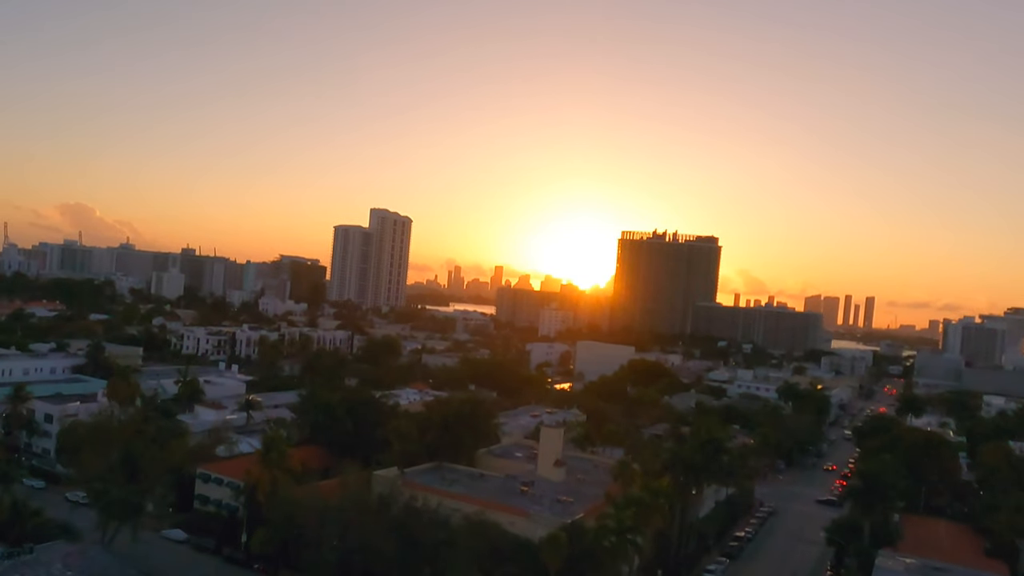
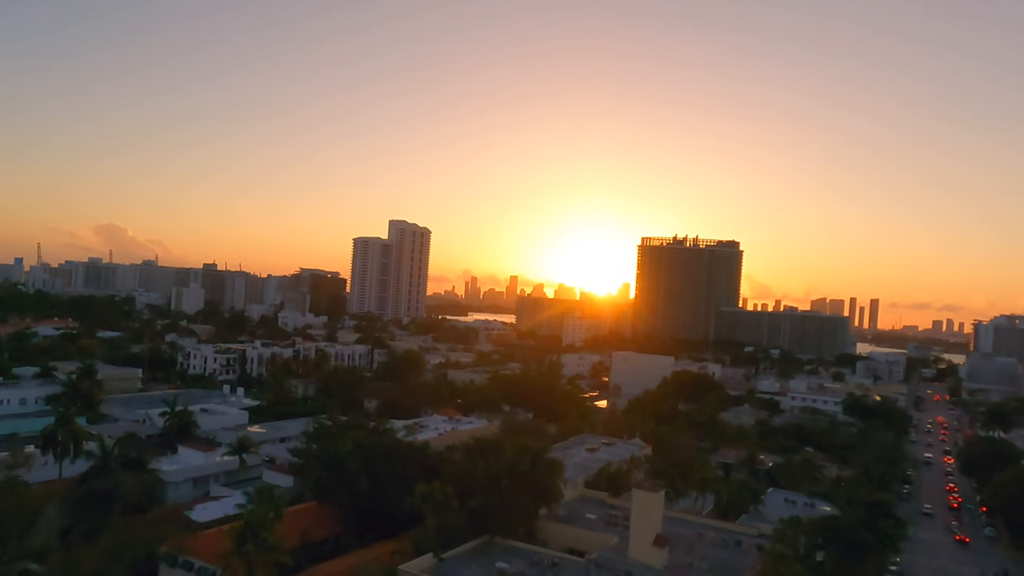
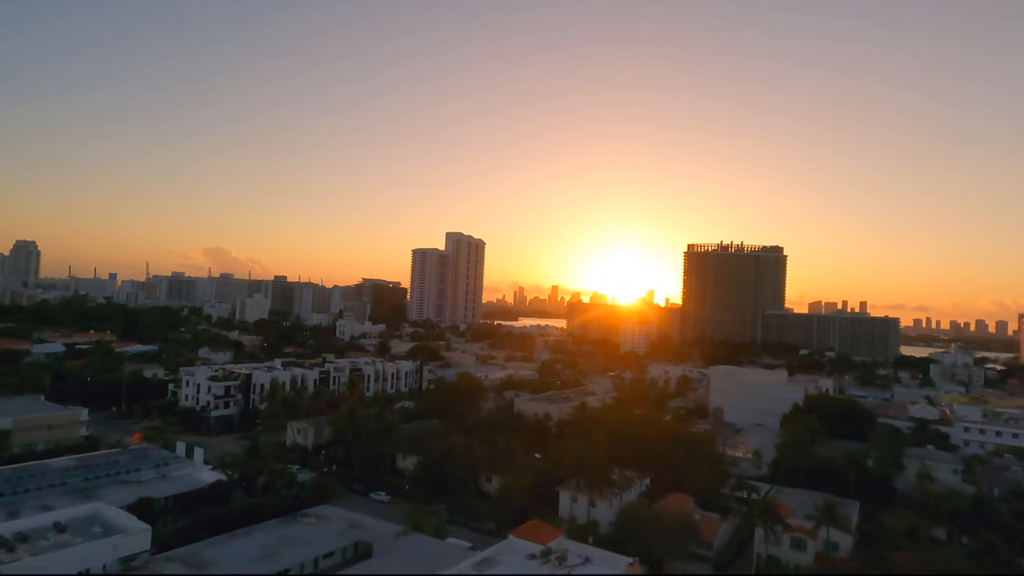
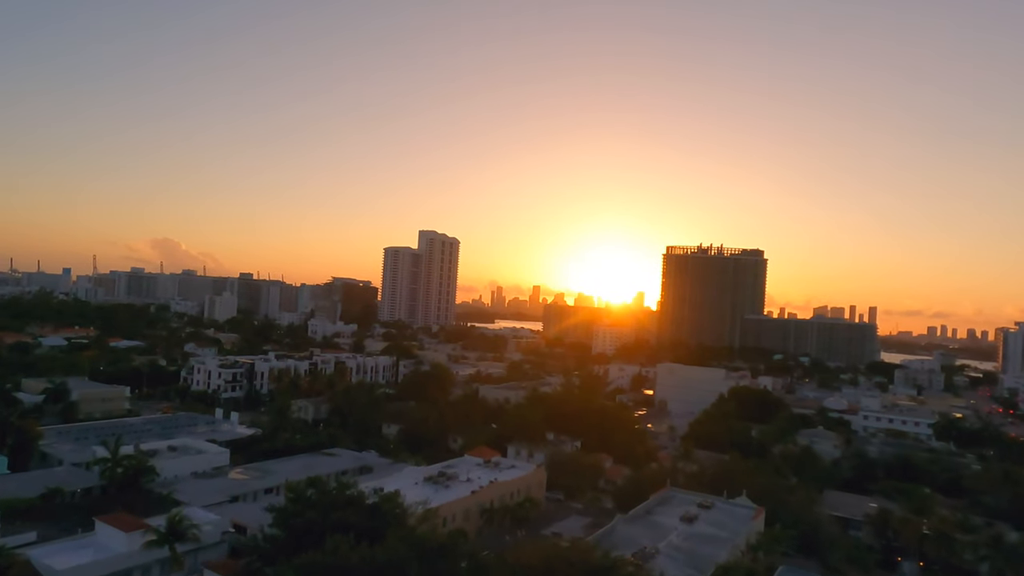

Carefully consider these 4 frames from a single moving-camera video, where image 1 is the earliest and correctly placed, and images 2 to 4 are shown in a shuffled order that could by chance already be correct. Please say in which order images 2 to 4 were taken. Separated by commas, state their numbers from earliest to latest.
2, 4, 3
